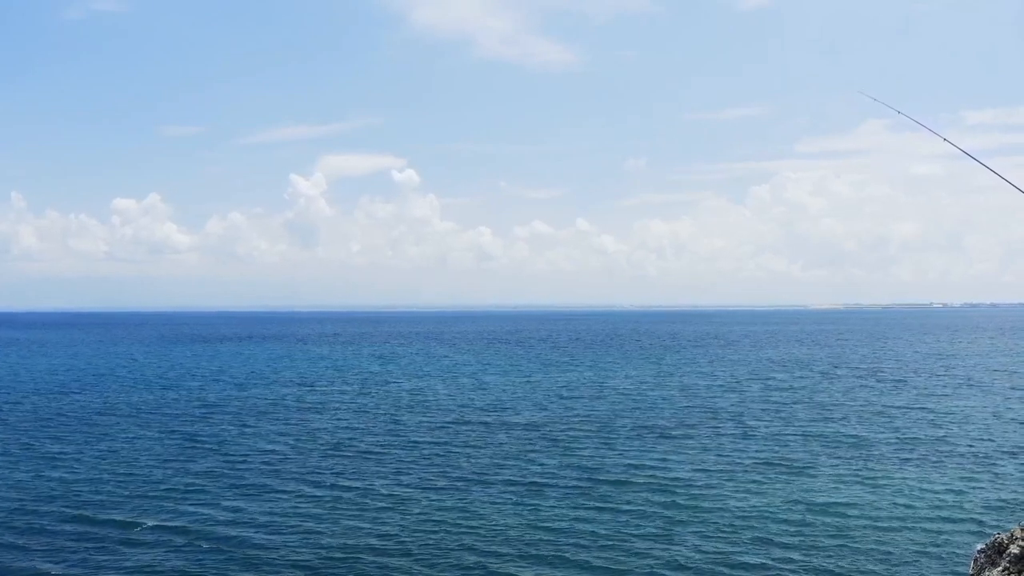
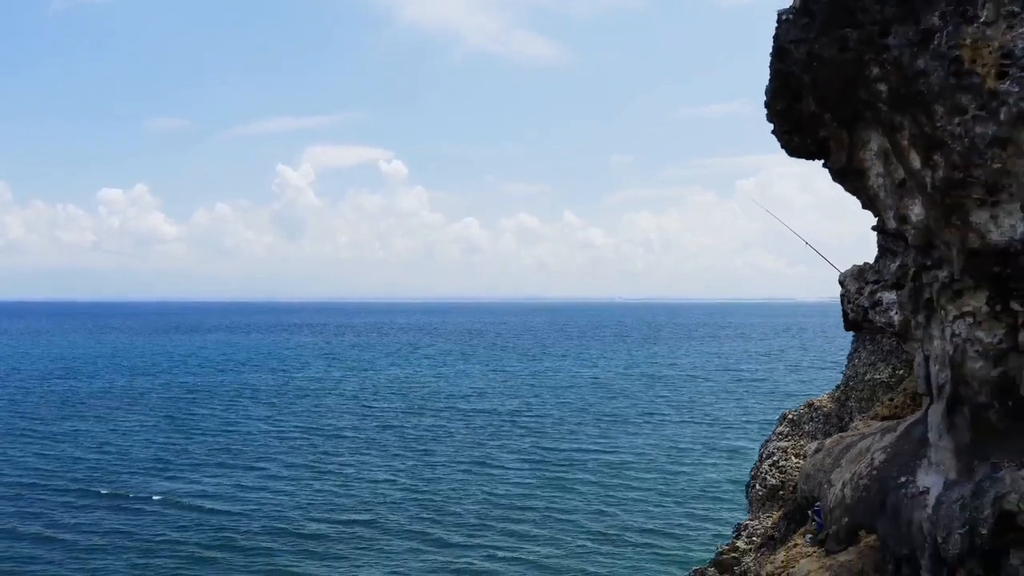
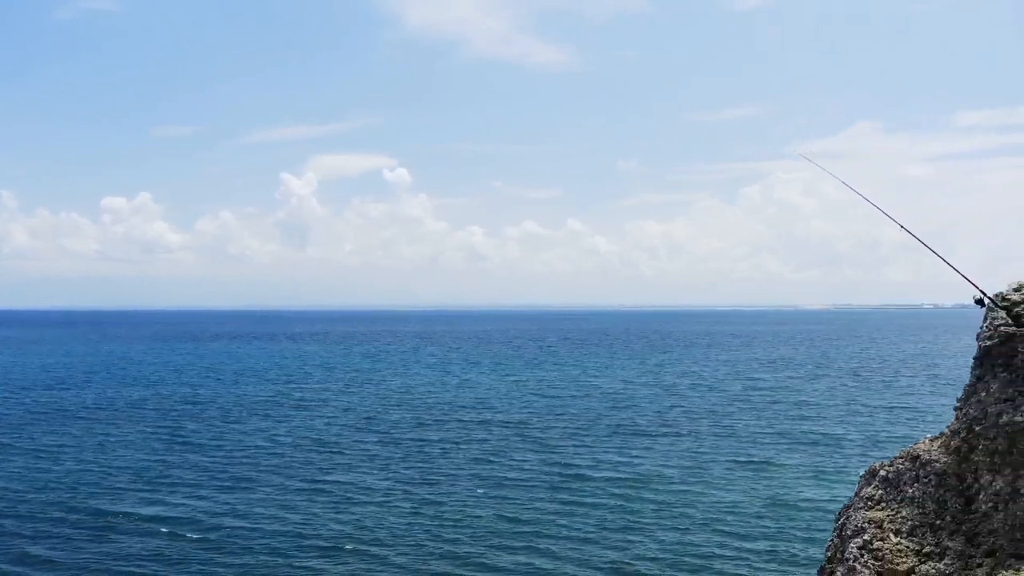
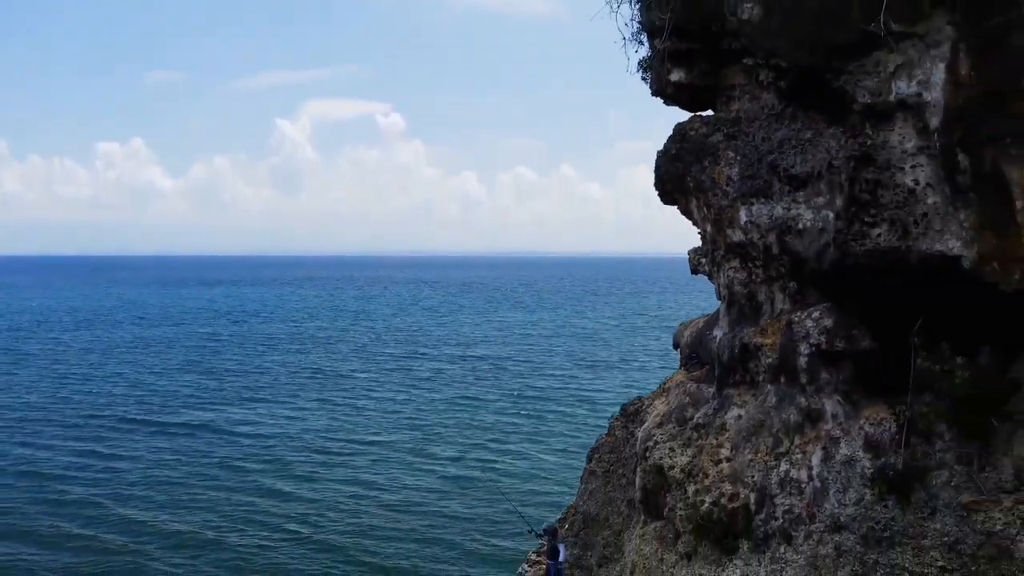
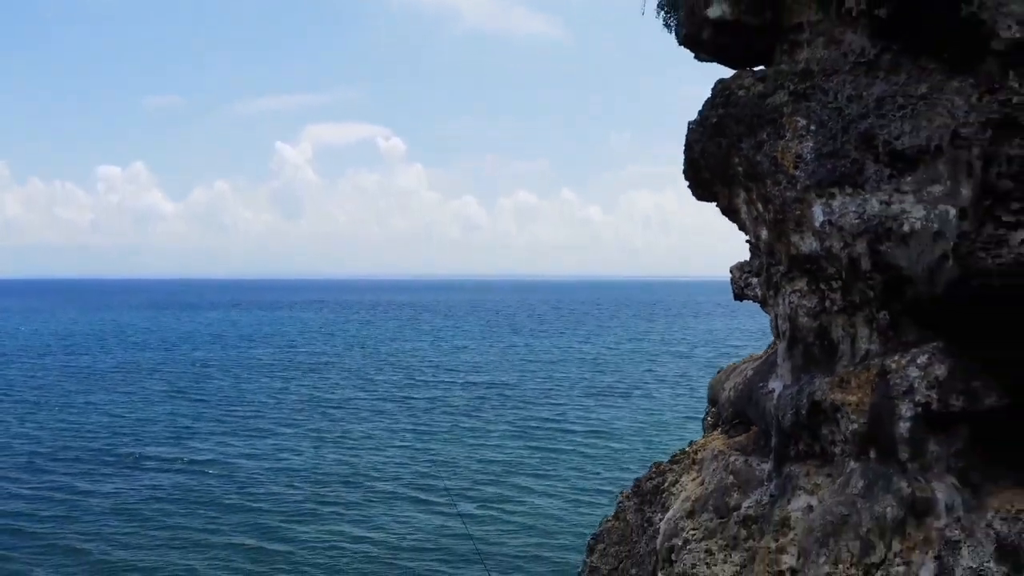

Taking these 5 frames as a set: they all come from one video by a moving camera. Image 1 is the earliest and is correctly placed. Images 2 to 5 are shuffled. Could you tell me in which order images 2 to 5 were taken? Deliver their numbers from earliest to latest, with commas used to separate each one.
3, 2, 5, 4
